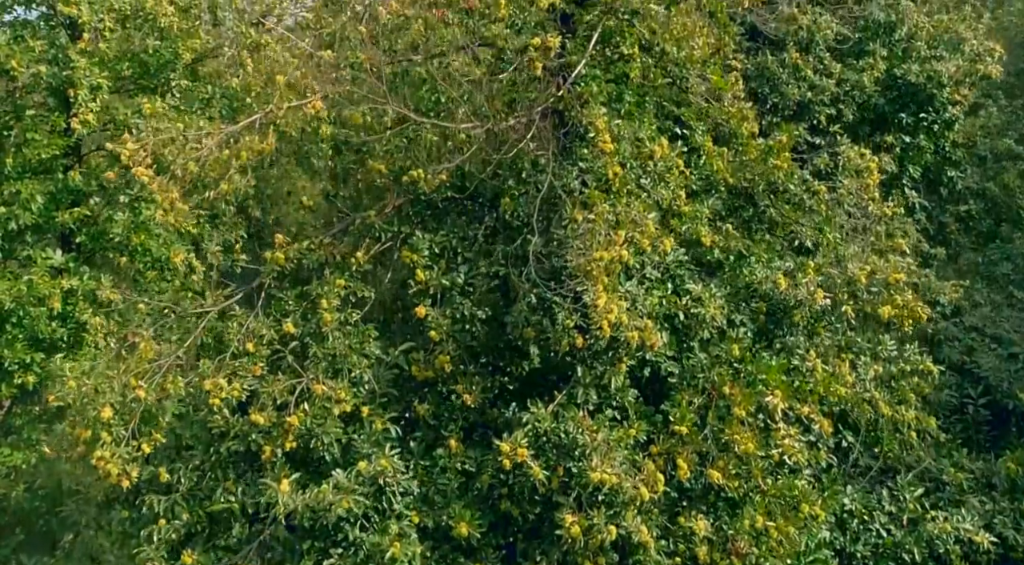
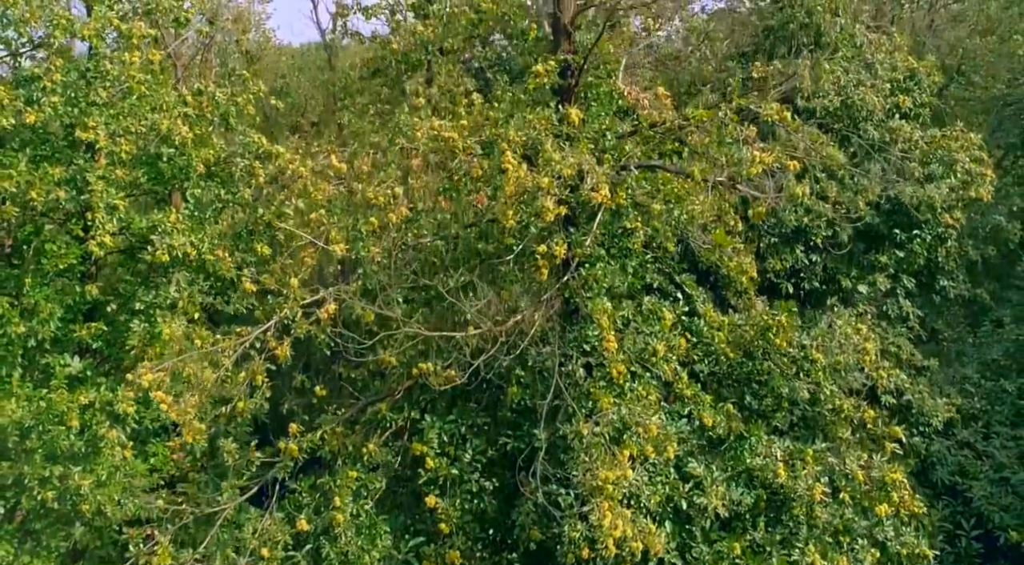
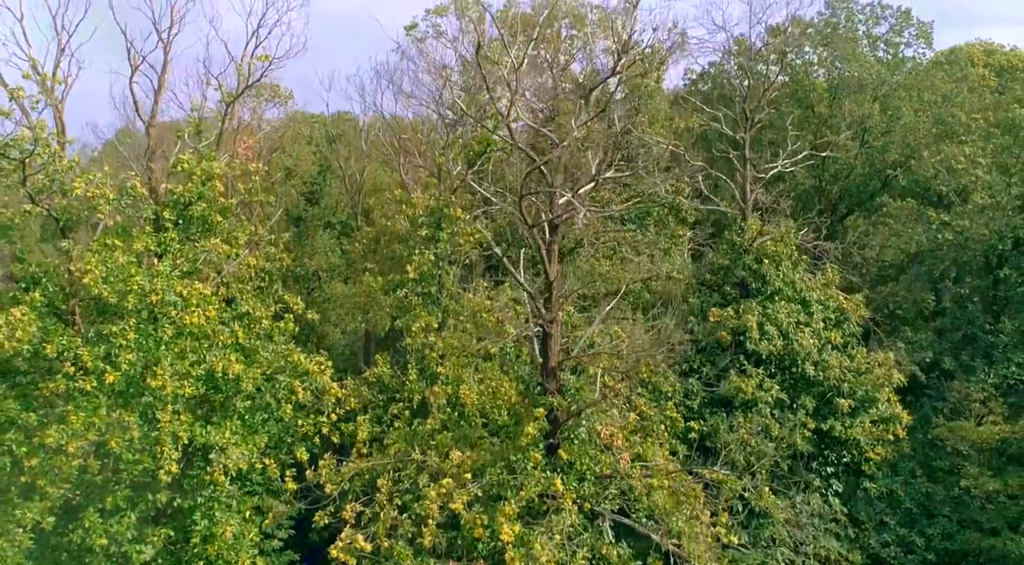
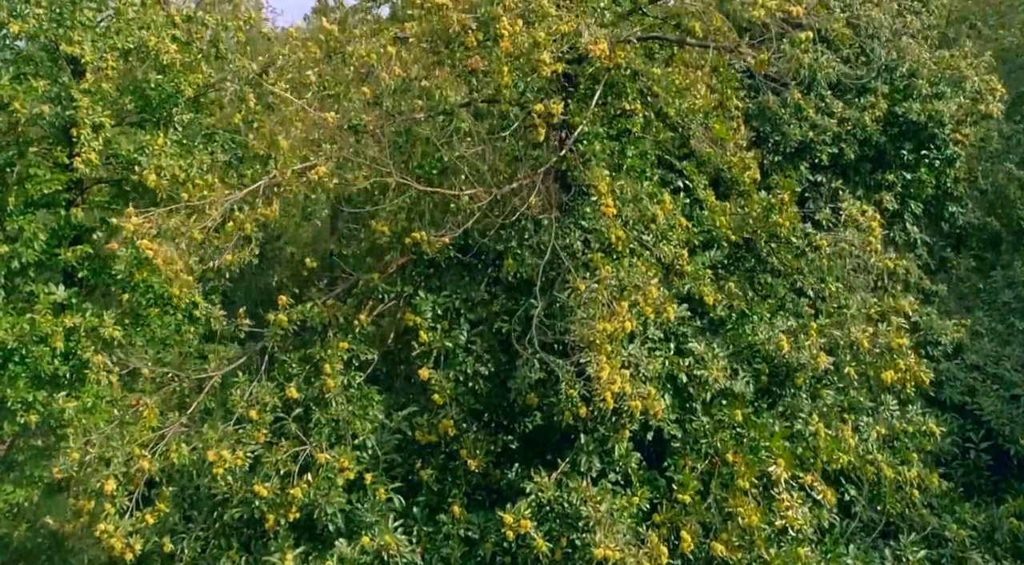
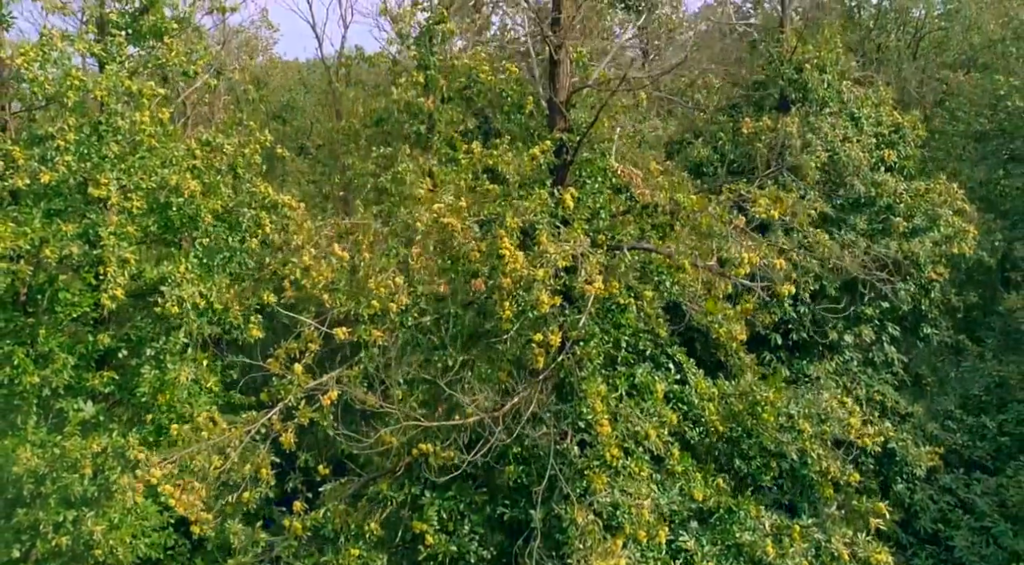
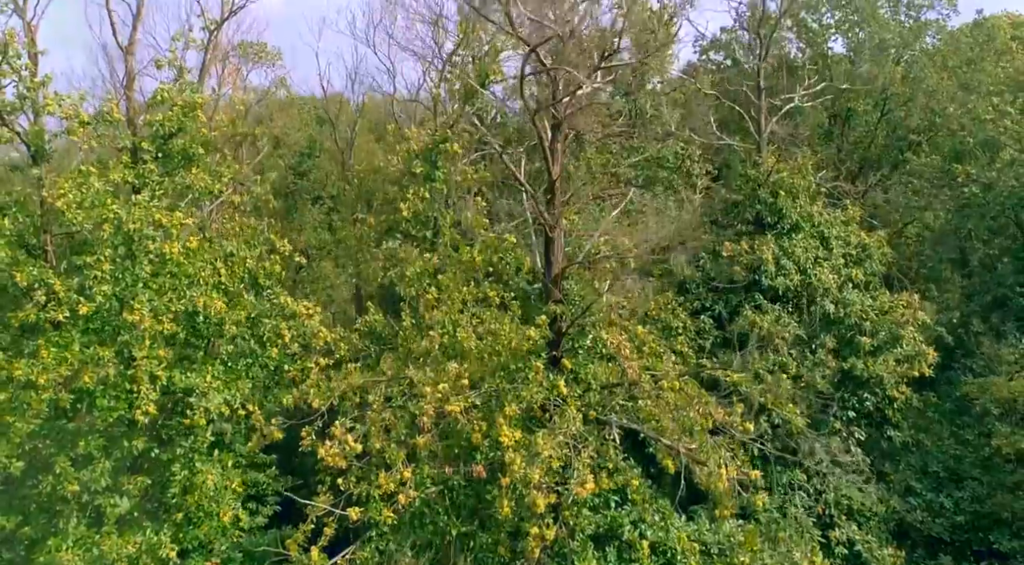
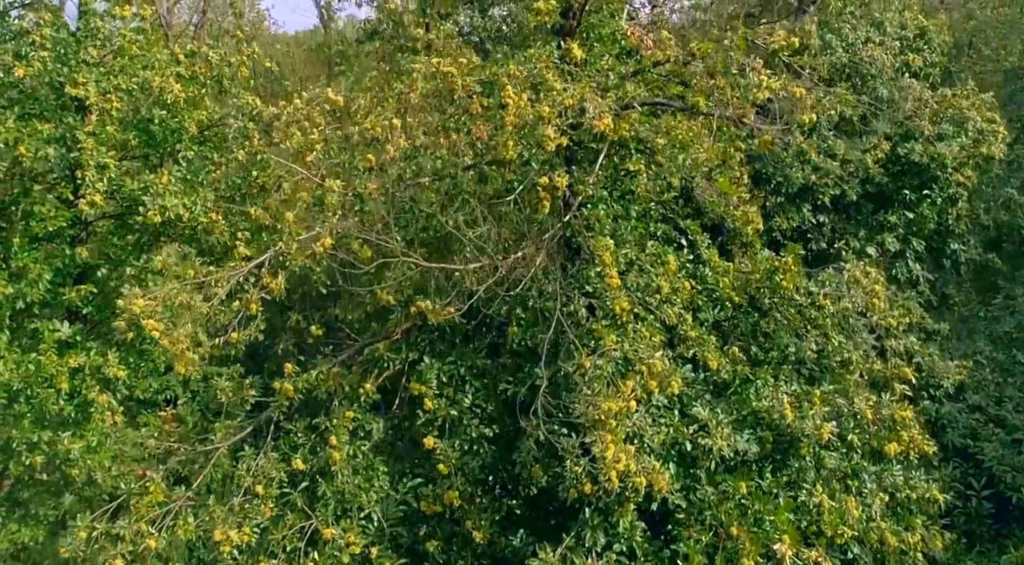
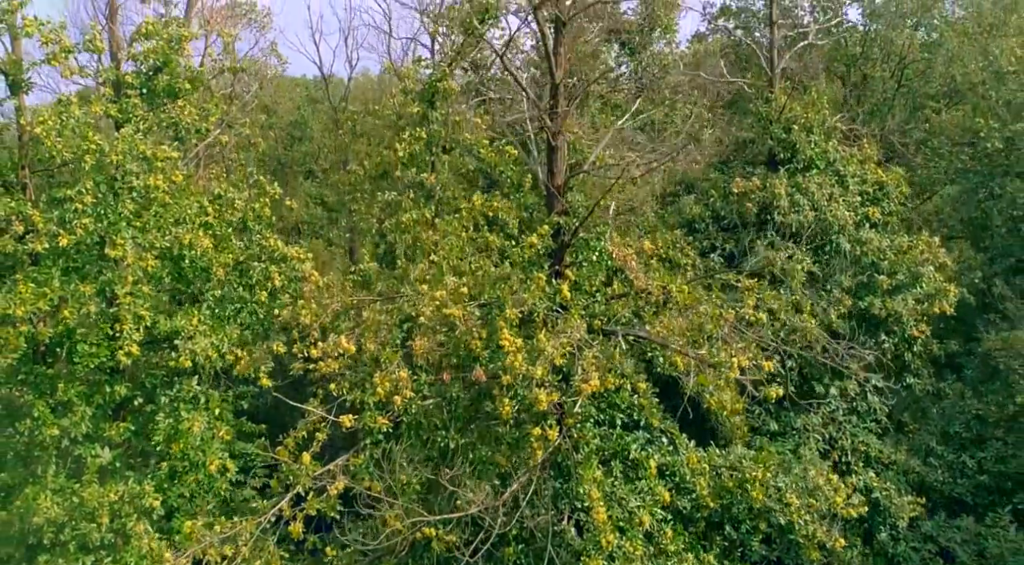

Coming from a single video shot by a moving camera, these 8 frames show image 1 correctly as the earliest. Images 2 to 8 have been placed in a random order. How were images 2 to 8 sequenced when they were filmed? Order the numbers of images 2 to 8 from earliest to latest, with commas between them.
4, 7, 2, 5, 8, 6, 3
